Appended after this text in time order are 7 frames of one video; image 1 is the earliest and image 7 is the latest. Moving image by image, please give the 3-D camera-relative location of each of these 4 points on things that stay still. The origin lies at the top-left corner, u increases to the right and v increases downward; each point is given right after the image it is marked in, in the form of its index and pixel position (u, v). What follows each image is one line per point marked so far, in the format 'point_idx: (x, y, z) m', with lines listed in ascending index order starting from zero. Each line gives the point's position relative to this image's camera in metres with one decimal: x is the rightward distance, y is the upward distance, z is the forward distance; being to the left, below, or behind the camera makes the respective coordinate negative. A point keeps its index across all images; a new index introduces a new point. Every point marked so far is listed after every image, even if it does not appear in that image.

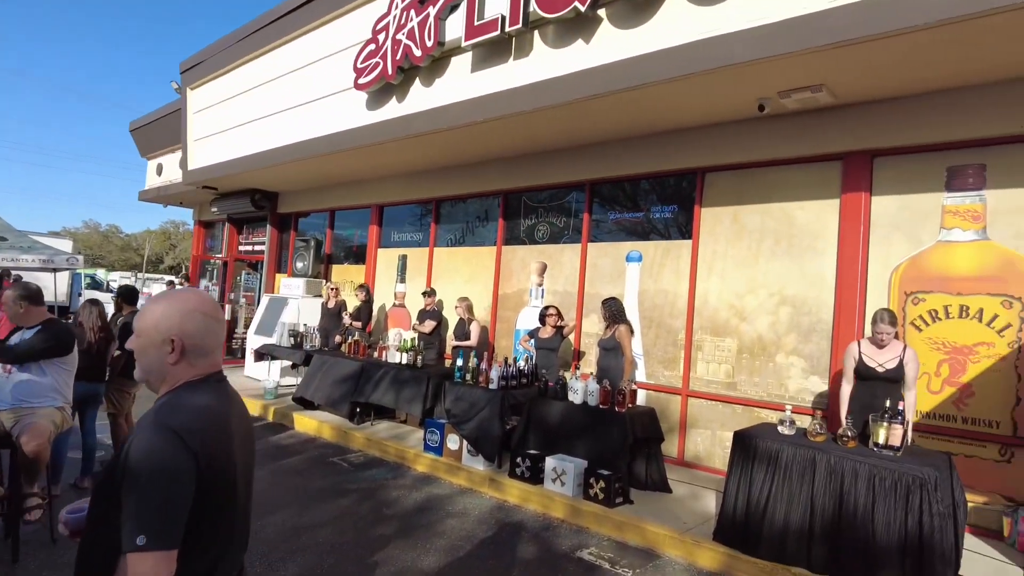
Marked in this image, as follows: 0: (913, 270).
0: (+3.0, +0.1, +5.0) m
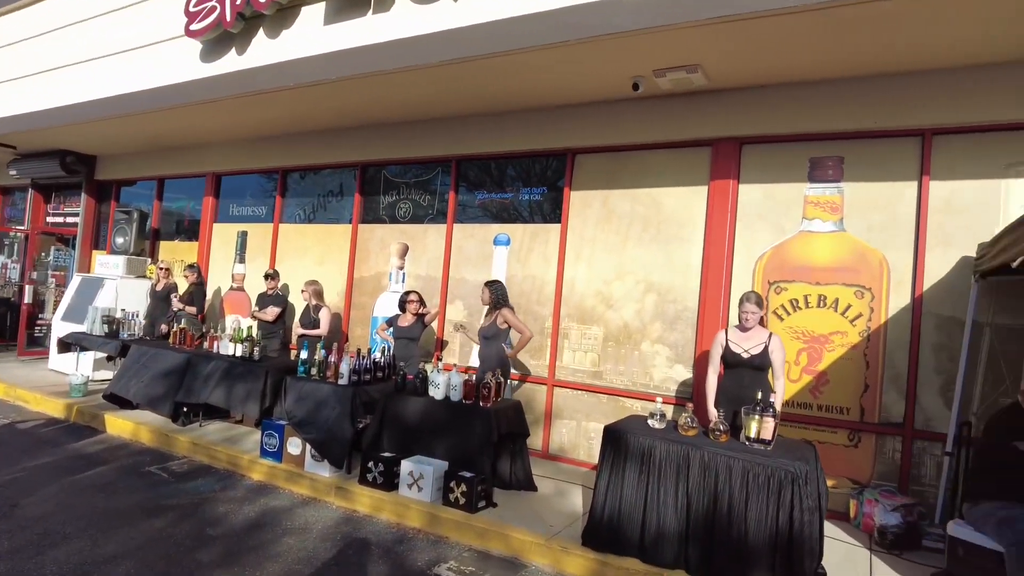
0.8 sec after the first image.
0: (+2.0, +0.2, +5.0) m
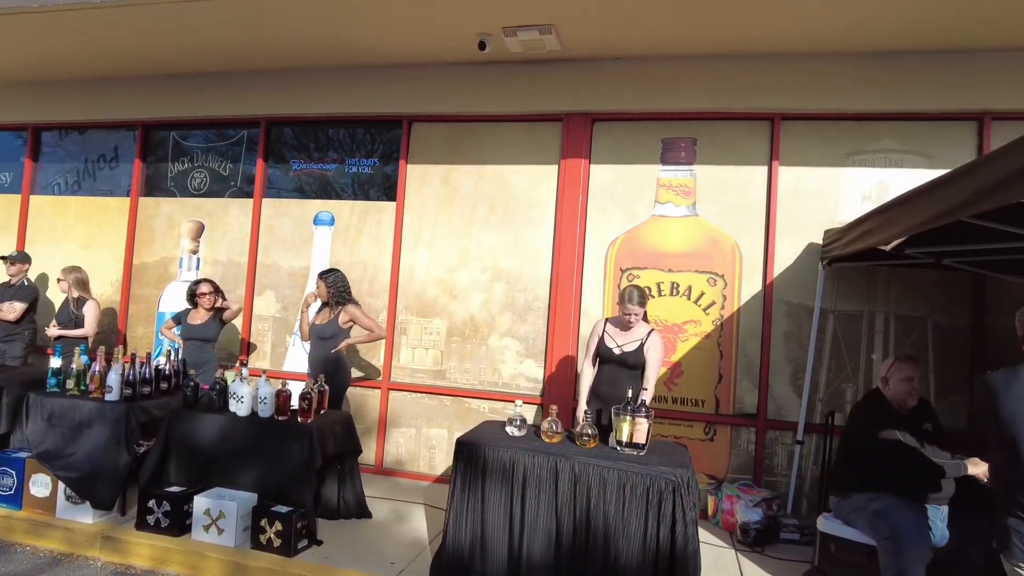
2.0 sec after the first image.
0: (+0.8, +0.3, +4.7) m
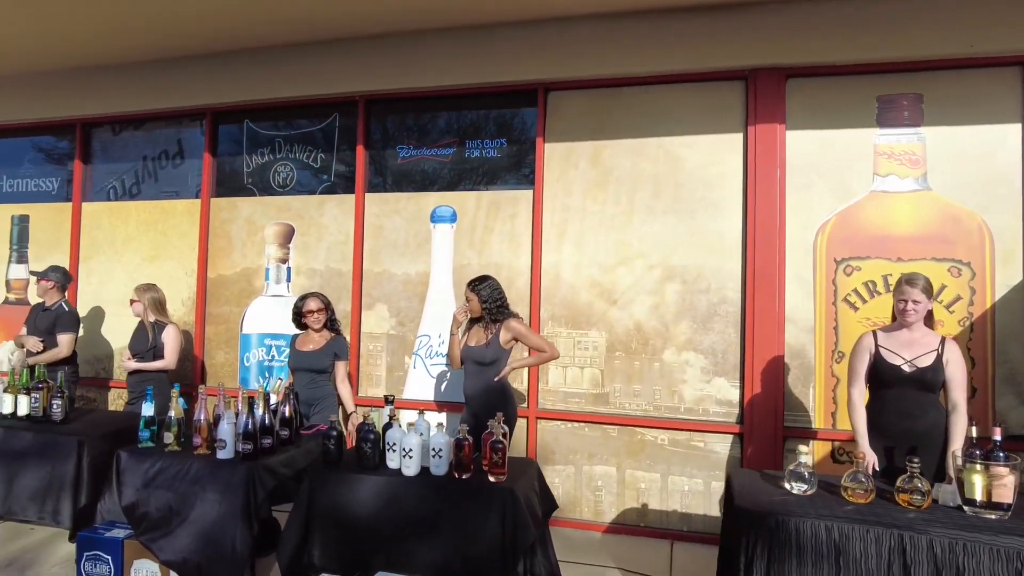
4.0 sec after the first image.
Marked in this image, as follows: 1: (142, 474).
0: (+1.9, +0.3, +3.8) m
1: (-1.7, -0.8, +3.0) m
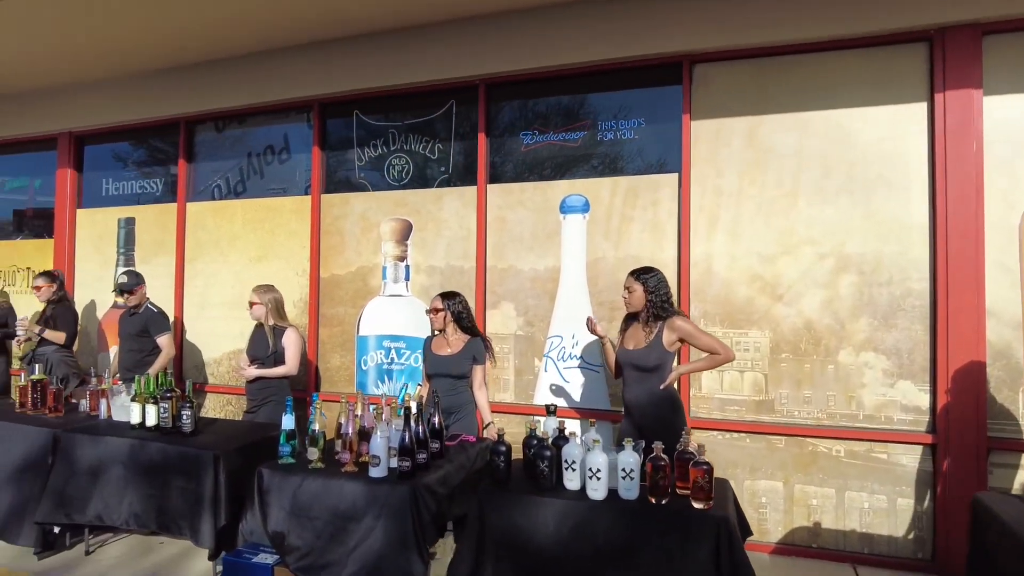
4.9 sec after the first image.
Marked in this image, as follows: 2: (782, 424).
0: (+2.7, +0.4, +3.3) m
1: (-0.9, -0.9, +2.7) m
2: (+1.5, -0.7, +3.6) m
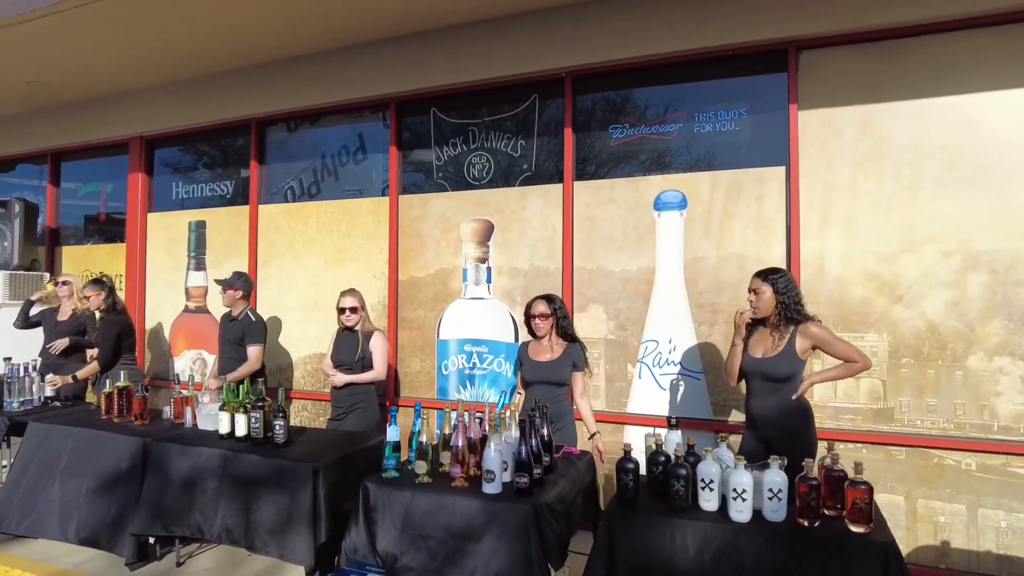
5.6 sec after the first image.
0: (+3.2, +0.4, +2.9) m
1: (-0.4, -0.9, +2.6) m
2: (+2.0, -0.7, +3.3) m
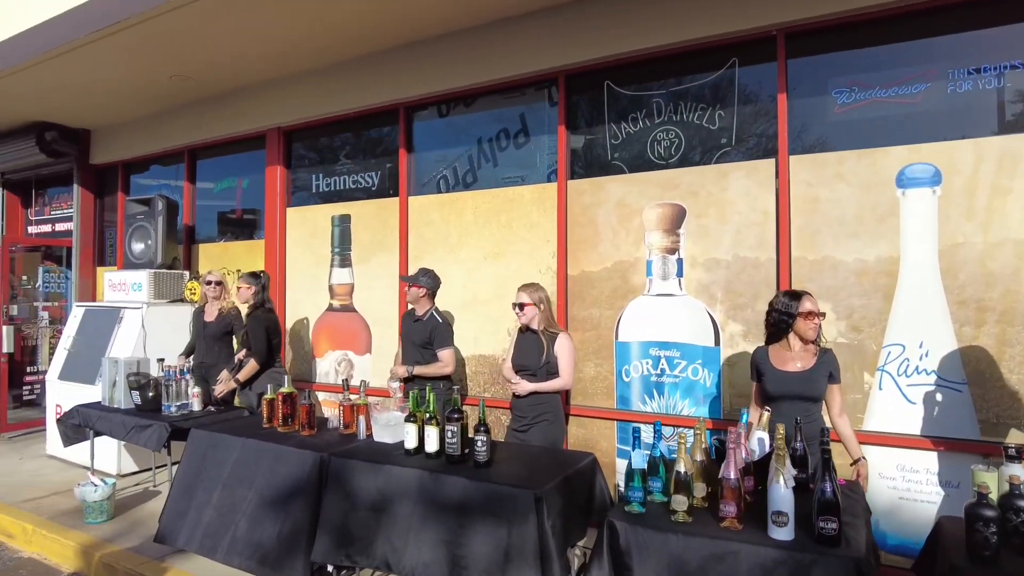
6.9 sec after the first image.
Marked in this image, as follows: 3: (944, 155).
0: (+4.1, +0.4, +2.0) m
1: (+0.5, -0.9, +2.1) m
2: (+3.0, -0.7, +2.5) m
3: (+2.1, +0.6, +3.1) m
